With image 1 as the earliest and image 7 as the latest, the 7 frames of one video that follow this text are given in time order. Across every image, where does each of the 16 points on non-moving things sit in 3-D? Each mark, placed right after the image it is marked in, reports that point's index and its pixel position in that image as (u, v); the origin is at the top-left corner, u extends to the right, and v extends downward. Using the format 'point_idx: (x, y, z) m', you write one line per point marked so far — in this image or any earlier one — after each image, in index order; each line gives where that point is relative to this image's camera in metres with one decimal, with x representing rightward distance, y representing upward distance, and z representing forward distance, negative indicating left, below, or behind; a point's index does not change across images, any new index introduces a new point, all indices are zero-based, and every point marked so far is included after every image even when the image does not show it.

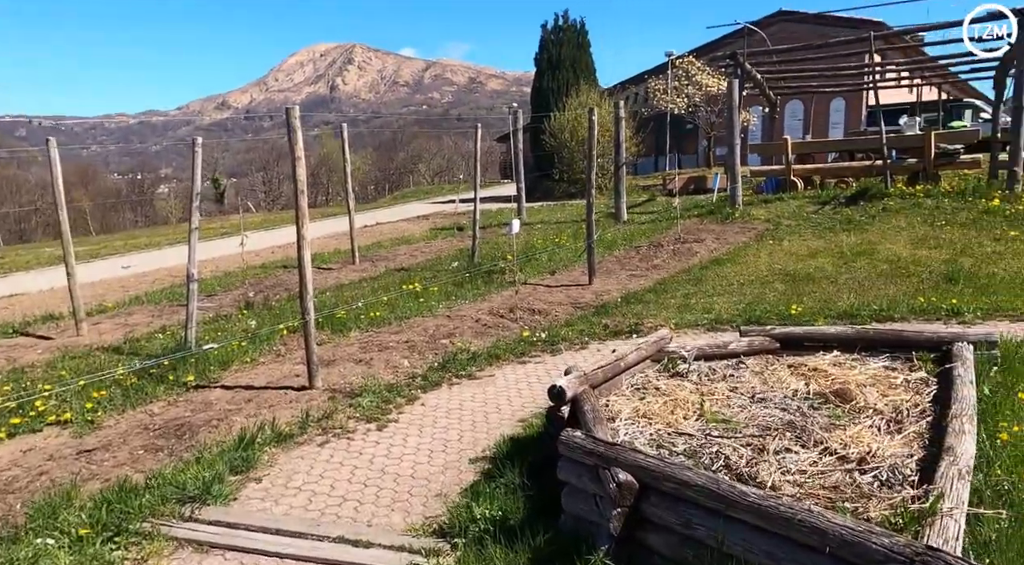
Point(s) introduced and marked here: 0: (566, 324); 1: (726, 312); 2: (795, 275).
0: (+0.5, -0.4, +7.1) m
1: (+2.1, -0.3, +7.7) m
2: (+3.3, +0.1, +9.0) m
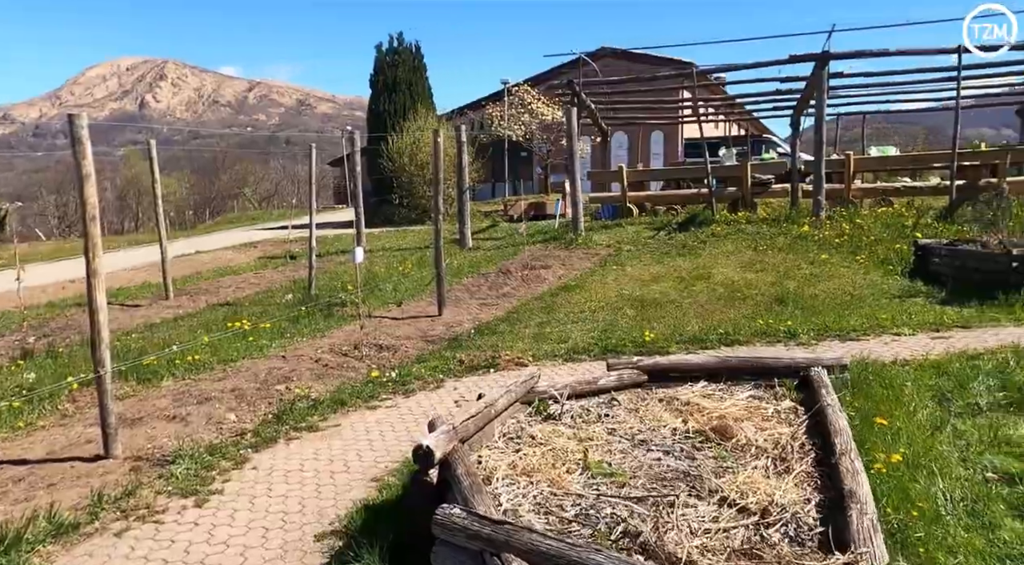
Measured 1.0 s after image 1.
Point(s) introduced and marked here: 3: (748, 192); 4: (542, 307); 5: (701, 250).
0: (-0.8, -0.7, +6.5) m
1: (+0.7, -0.6, +7.4) m
2: (+1.6, -0.2, +8.9) m
3: (+4.3, +1.6, +14.1) m
4: (+0.4, -0.3, +8.8) m
5: (+2.9, +0.5, +11.6) m
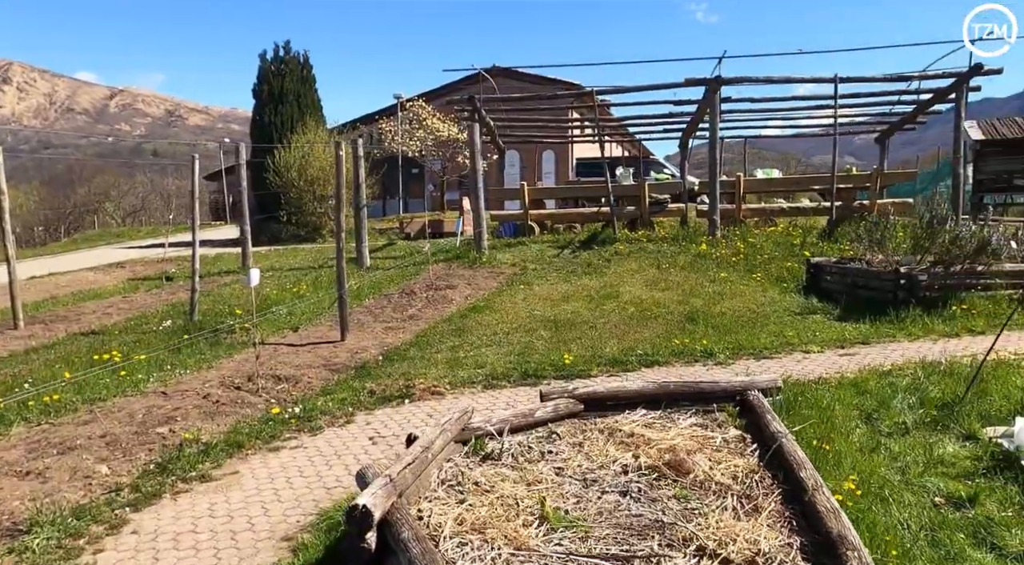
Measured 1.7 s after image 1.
0: (-1.4, -0.9, +5.9) m
1: (-0.1, -0.8, +7.0) m
2: (+0.5, -0.4, +8.6) m
3: (+2.5, +1.3, +14.2) m
4: (-0.6, -0.5, +8.3) m
5: (+1.4, +0.2, +11.5) m
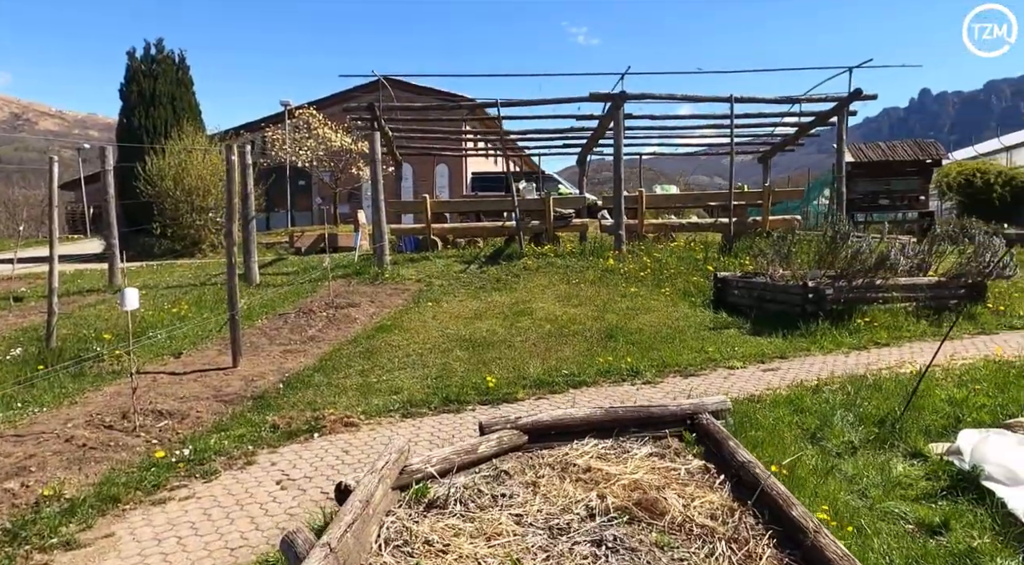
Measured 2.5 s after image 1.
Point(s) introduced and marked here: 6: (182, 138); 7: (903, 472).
0: (-1.9, -1.0, +5.0) m
1: (-0.8, -0.9, +6.3) m
2: (-0.4, -0.6, +8.1) m
3: (+0.7, +1.0, +13.9) m
4: (-1.5, -0.7, +7.6) m
5: (0.0, 0.0, +11.0) m
6: (-8.0, +3.4, +18.5) m
7: (+2.3, -1.1, +4.5) m
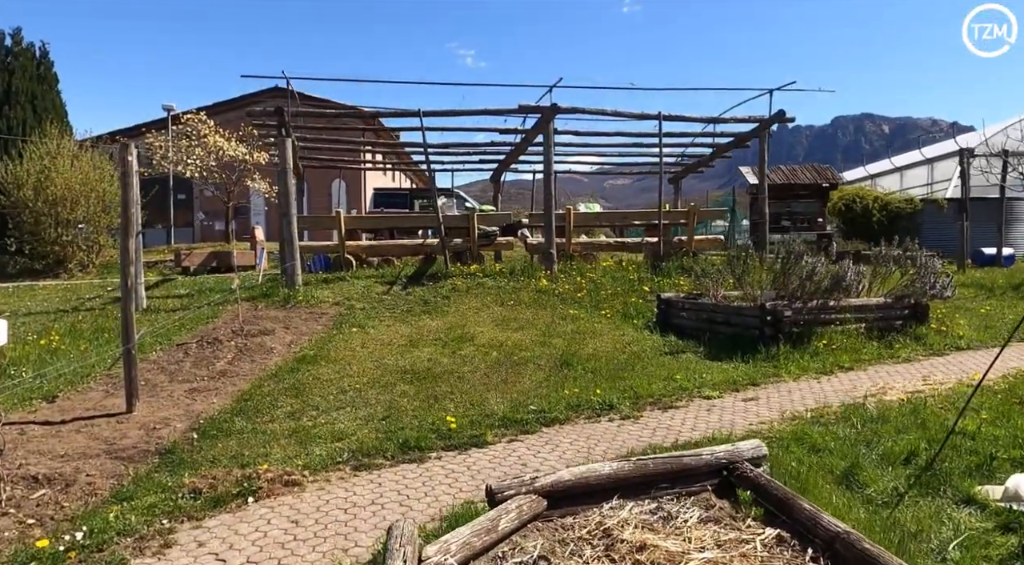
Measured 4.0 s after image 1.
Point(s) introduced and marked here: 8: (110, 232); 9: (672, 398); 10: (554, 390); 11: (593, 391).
0: (-1.9, -1.1, +3.8) m
1: (-1.0, -1.1, +5.3) m
2: (-0.9, -0.8, +7.0) m
3: (-0.7, +0.7, +13.0) m
4: (-1.9, -0.9, +6.4) m
5: (-0.9, -0.3, +10.1) m
6: (-9.9, +2.9, +16.4) m
7: (+2.3, -1.2, +3.9) m
8: (-9.0, +1.1, +17.2) m
9: (+1.4, -1.0, +6.7) m
10: (+0.4, -1.0, +6.8) m
11: (+0.7, -1.0, +6.8) m
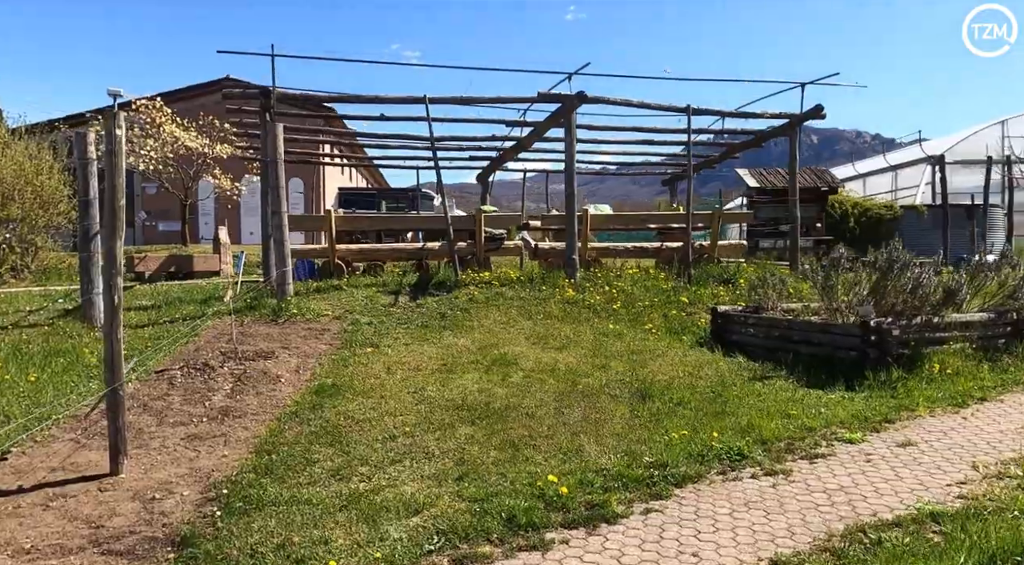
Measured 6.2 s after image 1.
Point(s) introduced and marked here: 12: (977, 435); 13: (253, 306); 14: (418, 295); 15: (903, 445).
0: (-1.1, -1.2, +2.3) m
1: (-0.2, -1.2, +3.8) m
2: (-0.2, -0.9, +5.6) m
3: (-0.5, +0.5, +11.5) m
4: (-1.2, -1.0, +4.9) m
5: (-0.5, -0.4, +8.6) m
6: (-10.0, +2.8, +14.2) m
7: (+3.2, -1.3, +2.7) m
8: (-9.1, +1.0, +15.1) m
9: (+2.1, -1.1, +5.4) m
10: (+1.0, -1.1, +5.4) m
11: (+1.4, -1.1, +5.4) m
12: (+3.4, -1.1, +5.6) m
13: (-2.9, -0.3, +8.7) m
14: (-1.2, -0.2, +9.6) m
15: (+2.7, -1.1, +5.4) m
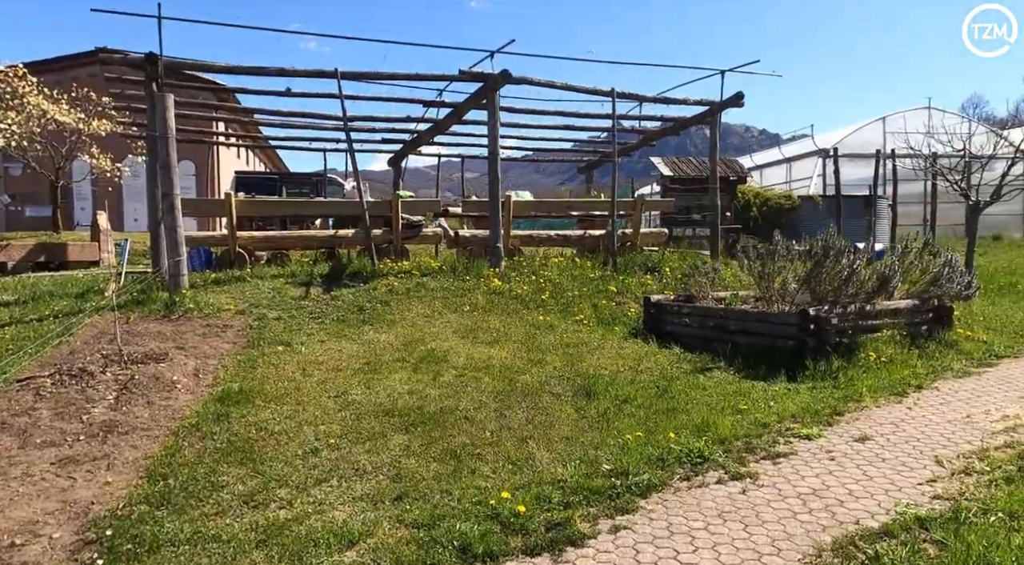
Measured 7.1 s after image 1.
0: (-1.0, -1.2, +1.6) m
1: (-0.4, -1.1, +3.2) m
2: (-0.6, -0.9, +5.0) m
3: (-1.6, +0.7, +10.8) m
4: (-1.5, -0.9, +4.1) m
5: (-1.2, -0.3, +7.9) m
6: (-11.4, +2.9, +12.3) m
7: (+3.1, -1.3, +2.5) m
8: (-10.6, +1.1, +13.3) m
9: (+1.7, -1.0, +5.1) m
10: (+0.6, -1.0, +5.0) m
11: (+1.0, -1.0, +5.0) m
12: (+2.9, -1.0, +5.5) m
13: (-3.7, -0.2, +7.7) m
14: (-2.1, -0.1, +8.9) m
15: (+2.3, -1.0, +5.2) m
